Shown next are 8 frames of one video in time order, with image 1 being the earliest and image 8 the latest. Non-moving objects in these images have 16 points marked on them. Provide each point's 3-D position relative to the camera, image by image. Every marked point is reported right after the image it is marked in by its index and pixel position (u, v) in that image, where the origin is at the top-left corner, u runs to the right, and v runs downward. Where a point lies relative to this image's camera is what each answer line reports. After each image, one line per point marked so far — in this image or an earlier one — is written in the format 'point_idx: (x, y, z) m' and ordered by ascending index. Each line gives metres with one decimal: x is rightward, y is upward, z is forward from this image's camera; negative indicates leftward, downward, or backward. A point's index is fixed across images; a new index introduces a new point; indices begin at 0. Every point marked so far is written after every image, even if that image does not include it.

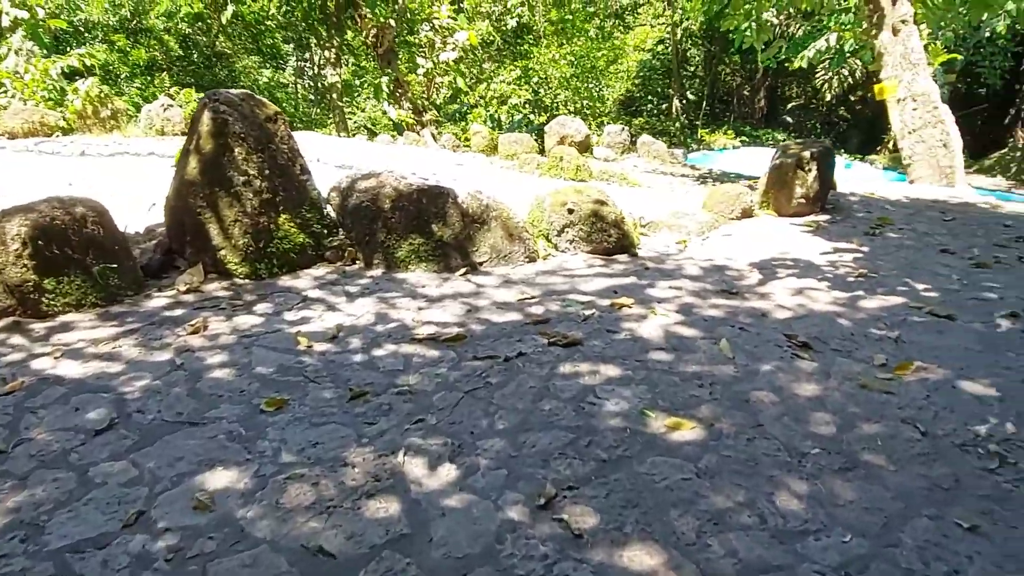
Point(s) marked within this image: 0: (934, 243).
0: (+2.4, +0.2, +3.8) m
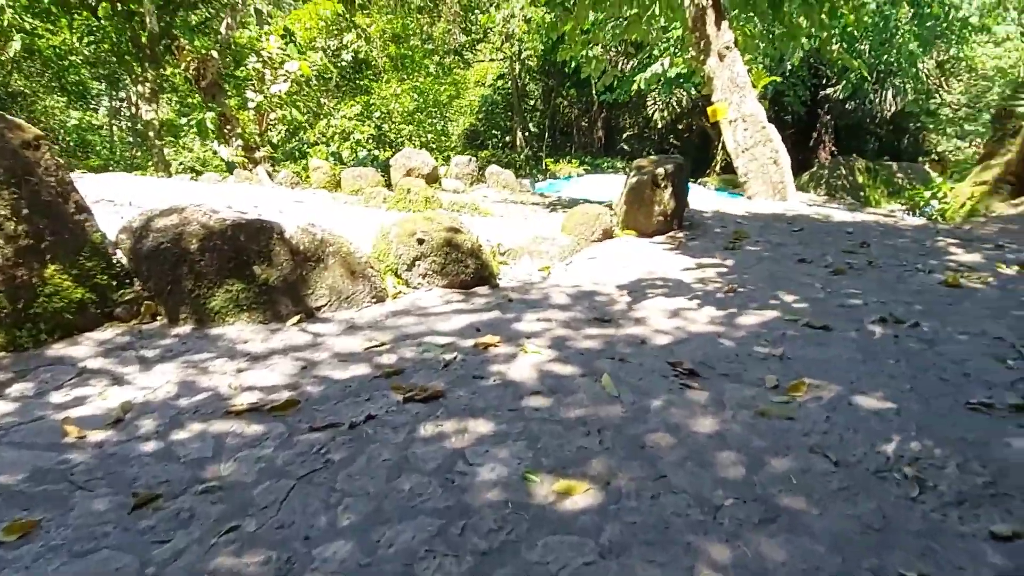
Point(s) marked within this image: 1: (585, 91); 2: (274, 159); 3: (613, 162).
0: (+1.5, +0.2, +3.8) m
1: (+1.8, +5.1, +17.8) m
2: (-4.1, +2.2, +12.0) m
3: (+2.5, +3.2, +17.7) m
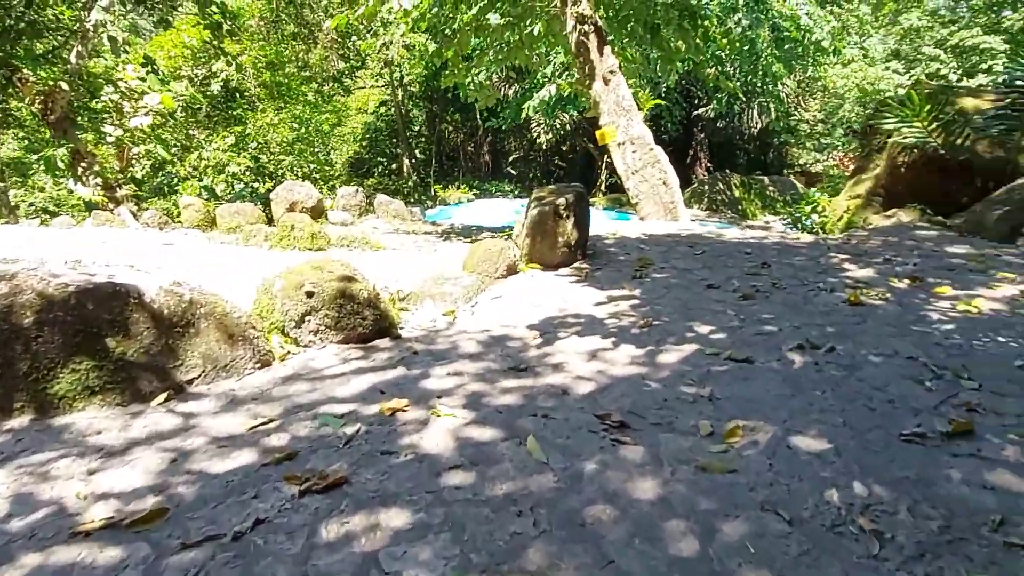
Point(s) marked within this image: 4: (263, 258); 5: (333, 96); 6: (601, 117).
0: (+1.0, +0.1, +3.8) m
1: (-1.1, +4.4, +17.7) m
2: (-6.0, +1.5, +11.1) m
3: (-0.3, +2.6, +17.8) m
4: (-2.4, +0.3, +6.9) m
5: (-3.6, +3.9, +14.0) m
6: (+1.0, +2.0, +8.2) m
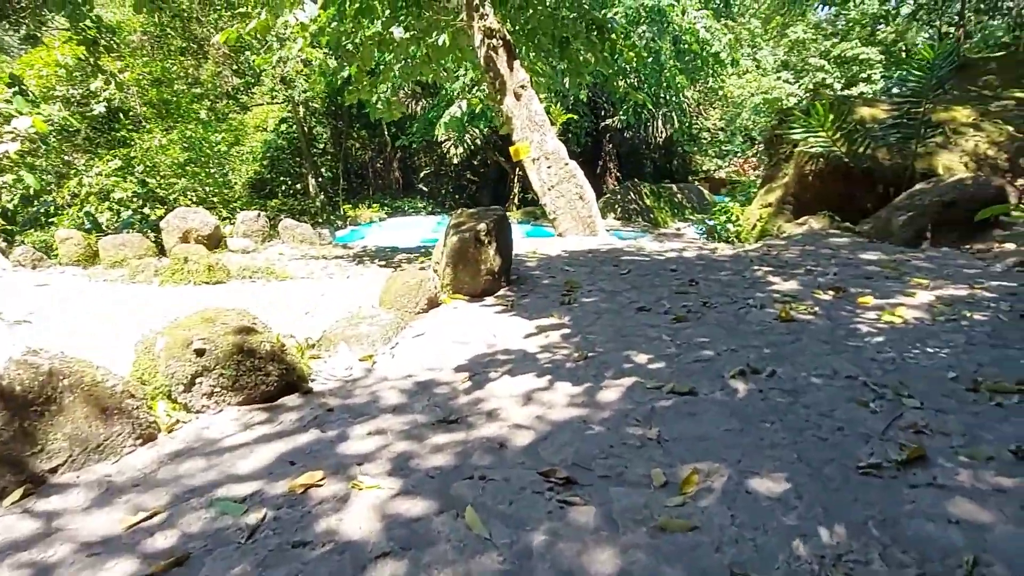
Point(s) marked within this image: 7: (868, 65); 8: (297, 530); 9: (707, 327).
0: (+0.6, -0.1, +3.6) m
1: (-3.4, +3.9, +17.3) m
2: (-7.2, +0.8, +10.1) m
3: (-2.5, +2.1, +17.4) m
4: (-3.2, -0.1, +6.4) m
5: (-5.4, +3.3, +13.3) m
6: (0.0, +1.8, +8.1) m
7: (+8.1, +5.1, +16.1) m
8: (-0.5, -0.6, +1.7) m
9: (+0.9, -0.2, +3.2) m
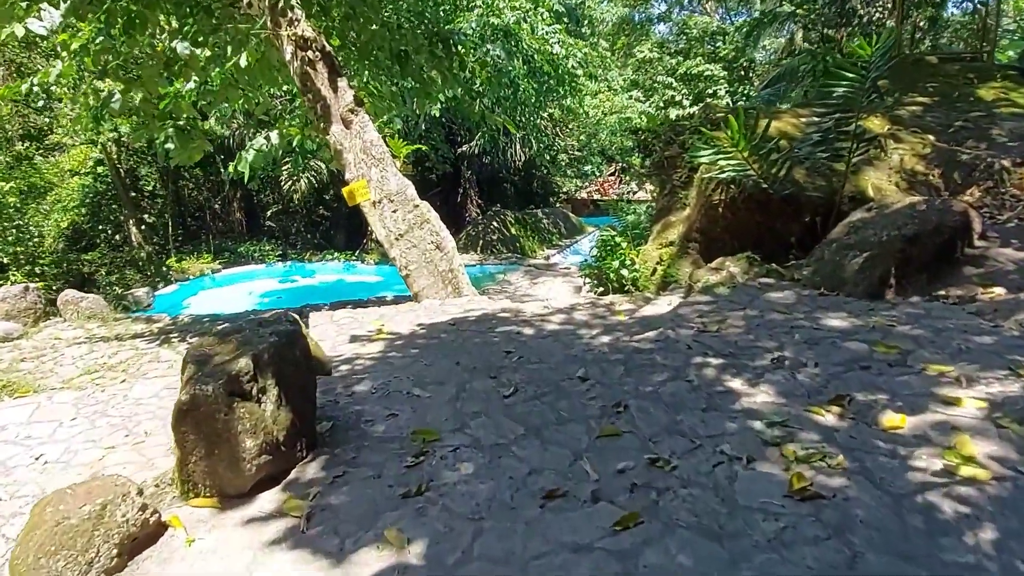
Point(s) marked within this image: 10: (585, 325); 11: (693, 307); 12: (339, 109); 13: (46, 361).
0: (0.0, -0.5, +2.0) m
1: (-6.7, +2.5, +14.8) m
2: (-8.9, -0.6, +6.9) m
3: (-5.7, +0.8, +15.0) m
4: (-4.2, -1.0, +4.0) m
5: (-7.9, +1.9, +10.5) m
6: (-1.5, +1.1, +6.4) m
7: (+4.6, +4.7, +15.8) m
8: (-0.7, -1.1, -0.1) m
9: (+0.4, -0.6, +1.7) m
10: (+0.5, -0.3, +4.8) m
11: (+1.1, -0.1, +4.1) m
12: (-1.6, +1.6, +6.3) m
13: (-5.0, -0.8, +7.5) m
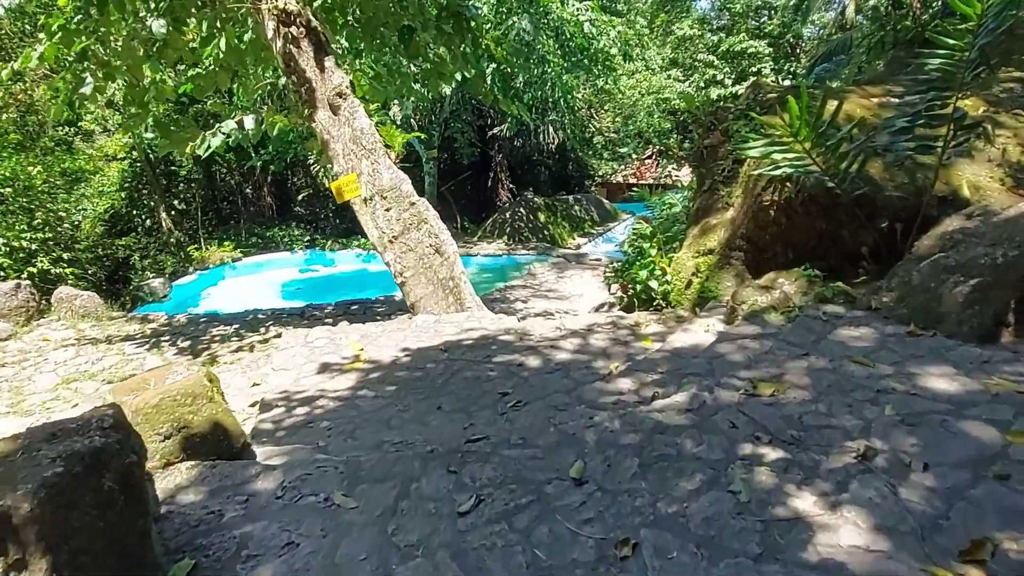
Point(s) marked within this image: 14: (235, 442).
0: (-0.1, -0.7, +1.2) m
1: (-6.2, +2.6, +14.2) m
2: (-8.8, -0.6, +6.5) m
3: (-5.1, +1.0, +14.4) m
4: (-4.2, -1.1, +3.4) m
5: (-7.6, +2.0, +10.0) m
6: (-1.4, +1.0, +5.5) m
7: (+5.2, +4.8, +14.6) m
8: (-0.9, -1.3, -0.8) m
9: (+0.3, -0.8, +0.8) m
10: (+0.5, -0.4, +4.0) m
11: (+1.0, -0.3, +3.2) m
12: (-1.5, +1.5, +5.4) m
13: (-4.8, -0.8, +6.9) m
14: (-0.9, -0.5, +2.3) m
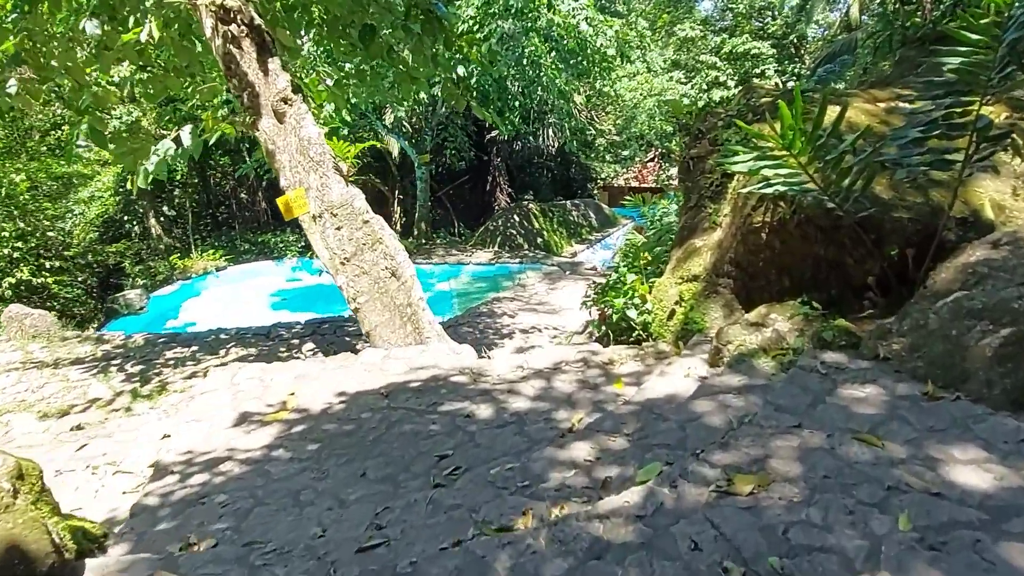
0: (-0.4, -0.9, +0.6) m
1: (-6.4, +2.4, +13.7) m
2: (-9.0, -0.8, +6.1) m
3: (-5.3, +0.7, +13.9) m
4: (-4.5, -1.3, +2.9) m
5: (-7.8, +1.7, +9.5) m
6: (-1.7, +0.8, +5.0) m
7: (+5.0, +4.6, +14.0) m
8: (-1.2, -1.5, -1.4) m
9: (0.0, -1.0, +0.3) m
10: (+0.3, -0.6, +3.4) m
11: (+0.8, -0.4, +2.6) m
12: (-1.7, +1.3, +4.9) m
13: (-5.1, -1.0, +6.4) m
14: (-1.2, -0.7, +1.7) m
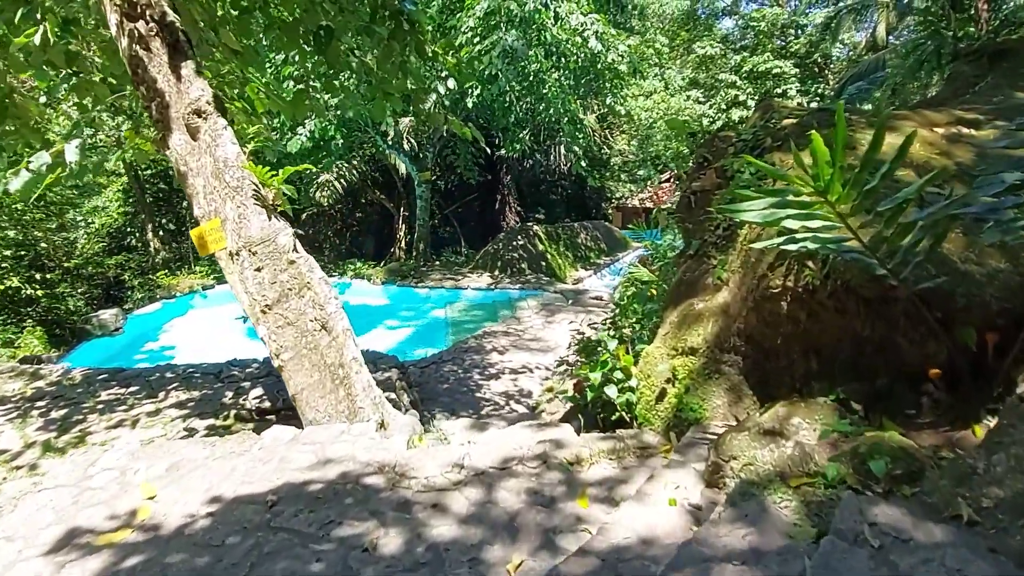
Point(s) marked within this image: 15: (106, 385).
0: (-0.7, -1.1, -0.3) m
1: (-6.3, +2.0, +13.0) m
2: (-9.2, -1.0, +5.3) m
3: (-5.3, +0.3, +13.1) m
4: (-4.8, -1.5, +2.0) m
5: (-7.9, +1.5, +8.8) m
6: (-1.9, +0.5, +4.1) m
7: (+5.1, +3.9, +13.1) m
8: (-1.7, -1.7, -2.3) m
9: (-0.4, -1.2, -0.7) m
10: (0.0, -0.9, +2.5) m
11: (+0.5, -0.7, +1.6) m
12: (-1.9, +1.0, +4.1) m
13: (-5.3, -1.3, +5.5) m
14: (-1.5, -0.9, +0.8) m
15: (-4.0, -1.0, +6.8) m
